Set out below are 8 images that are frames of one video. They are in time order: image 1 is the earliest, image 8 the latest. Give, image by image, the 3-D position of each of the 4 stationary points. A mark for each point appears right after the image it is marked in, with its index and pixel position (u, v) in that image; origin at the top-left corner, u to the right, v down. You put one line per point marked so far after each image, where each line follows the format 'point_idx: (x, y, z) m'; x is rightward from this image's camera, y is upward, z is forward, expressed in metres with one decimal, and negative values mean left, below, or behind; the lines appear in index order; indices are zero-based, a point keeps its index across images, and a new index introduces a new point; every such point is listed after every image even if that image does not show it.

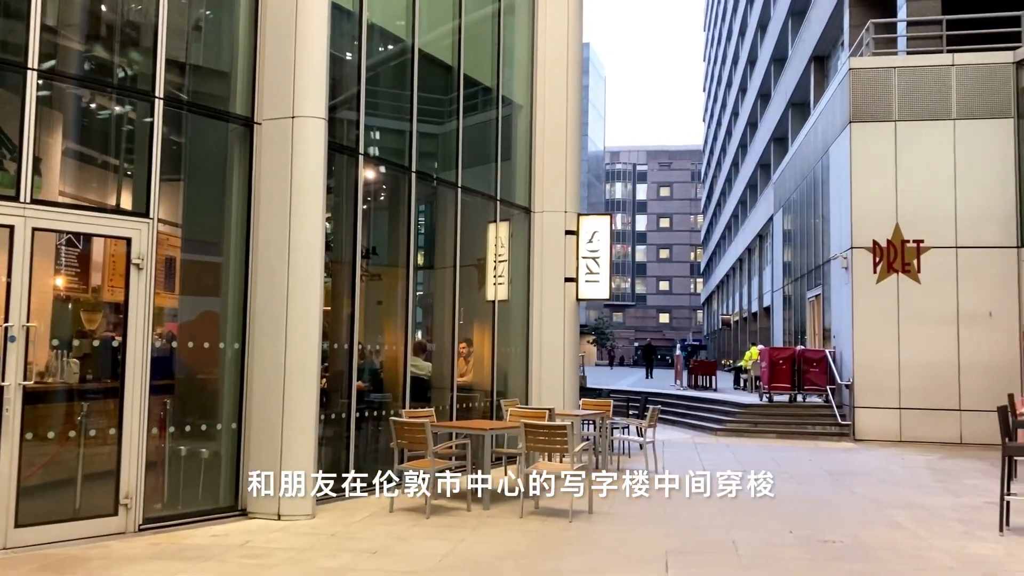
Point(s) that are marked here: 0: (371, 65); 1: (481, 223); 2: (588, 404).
0: (-1.8, +2.8, +11.2) m
1: (-0.5, +0.9, +13.4) m
2: (+1.2, -1.8, +13.6) m
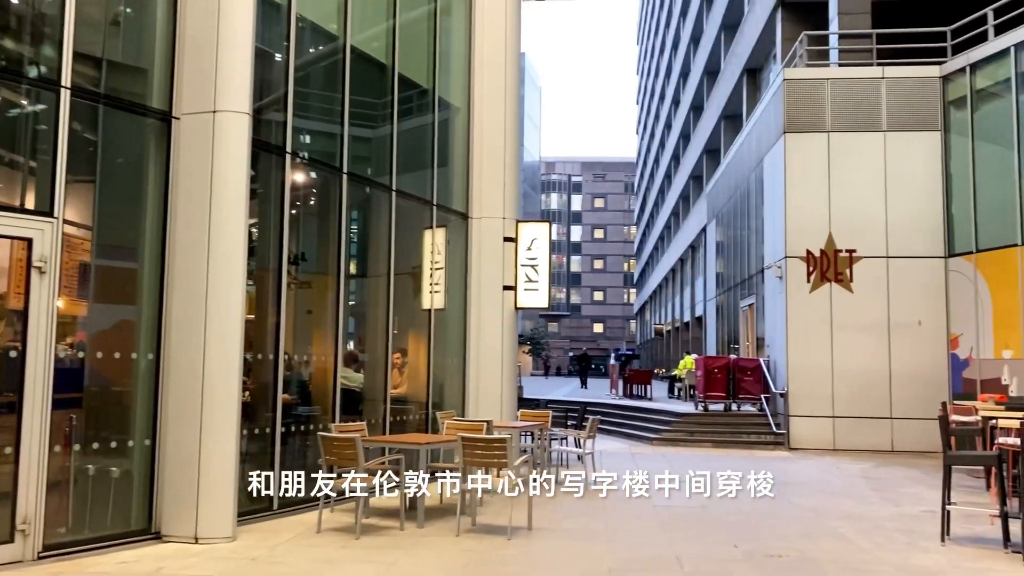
0: (-2.6, +2.7, +10.7) m
1: (-1.4, +0.8, +12.9) m
2: (+0.2, -2.0, +13.3) m
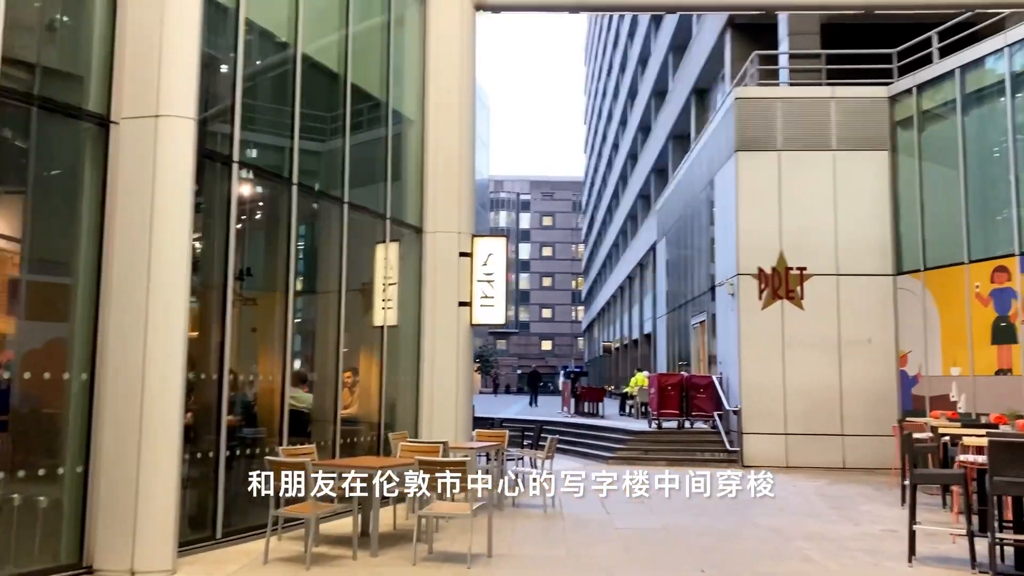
0: (-3.1, +2.5, +10.2) m
1: (-2.1, +0.6, +12.5) m
2: (-0.5, -2.2, +12.9) m
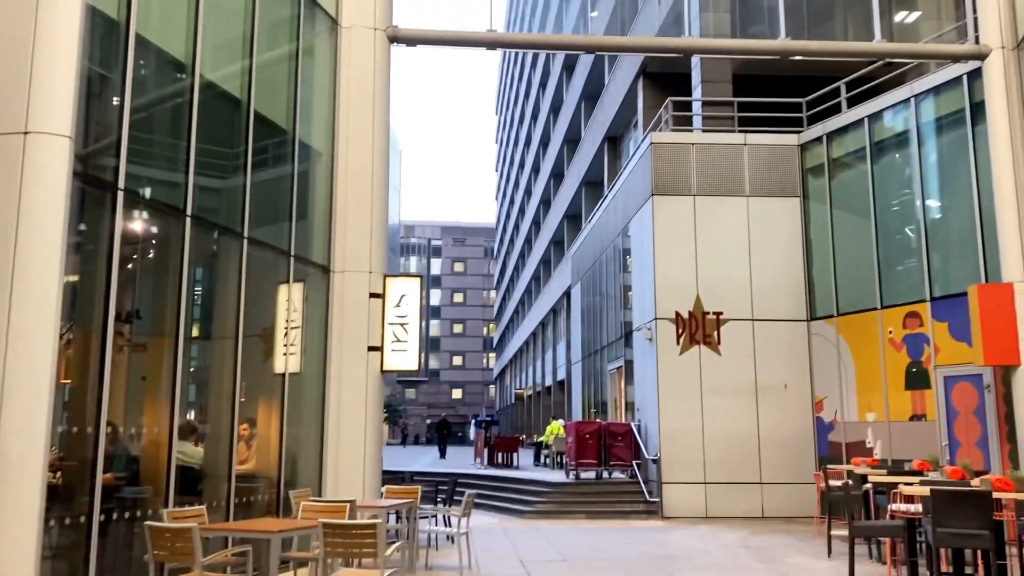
0: (-4.0, +2.1, +9.3) m
1: (-3.2, 0.0, +11.6) m
2: (-1.7, -2.8, +12.0) m
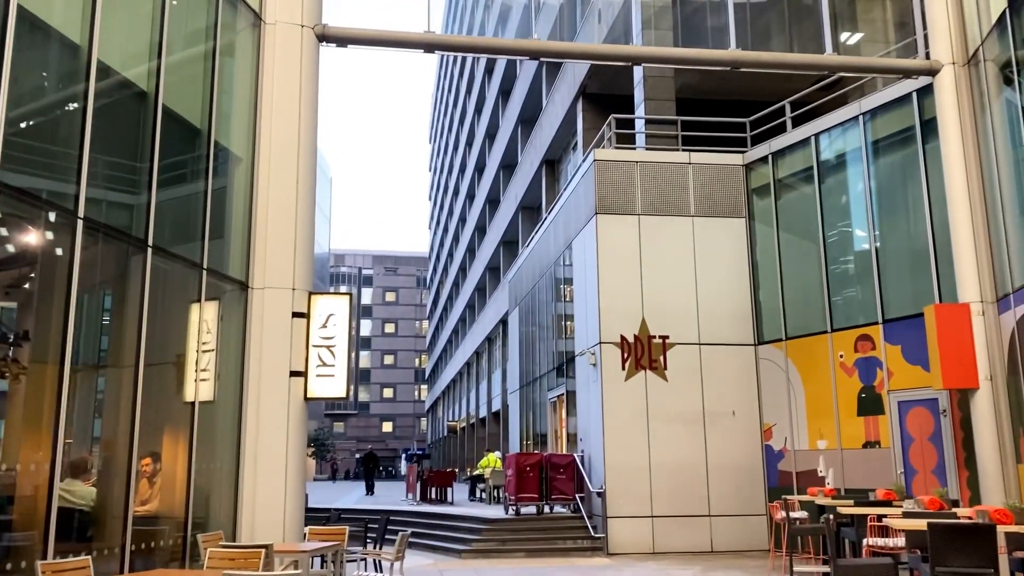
0: (-4.6, +2.0, +8.1) m
1: (-4.0, -0.2, +10.3) m
2: (-2.4, -3.1, +10.7) m
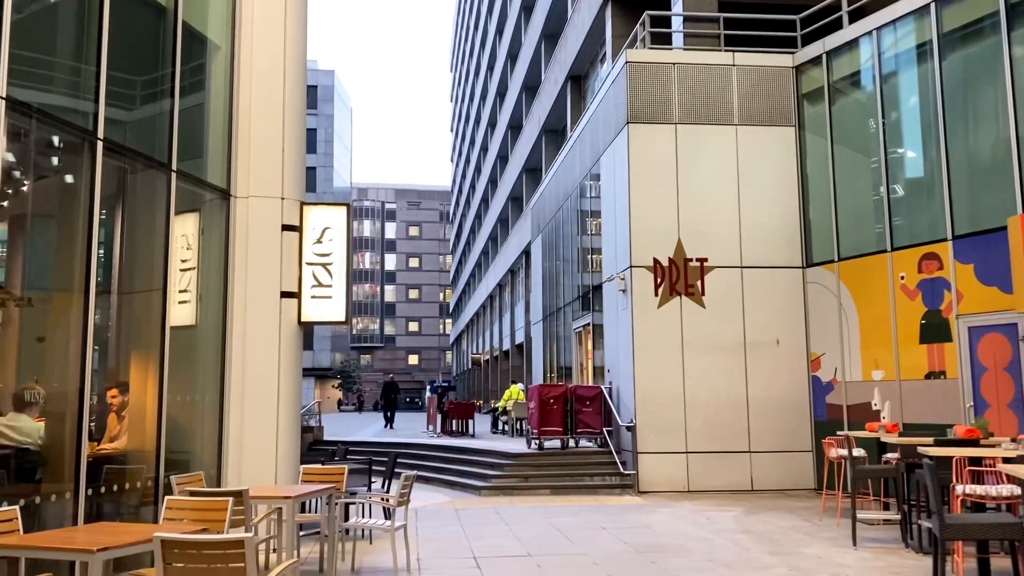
0: (-4.4, +2.8, +6.5) m
1: (-3.8, +0.8, +8.9) m
2: (-2.2, -2.0, +9.5) m
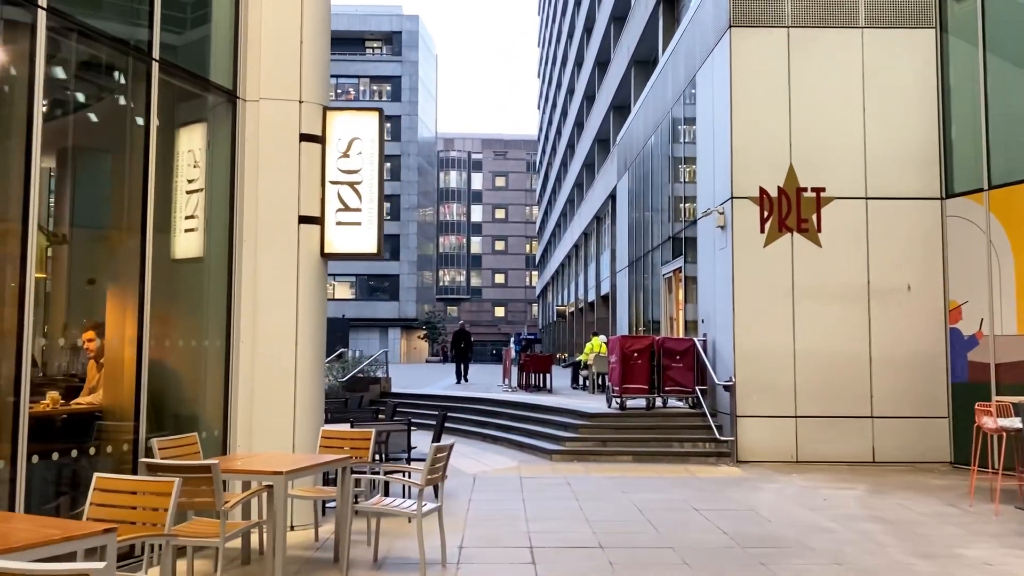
0: (-4.1, +3.3, +4.8) m
1: (-3.2, +1.4, +7.2) m
2: (-1.6, -1.3, +7.8) m
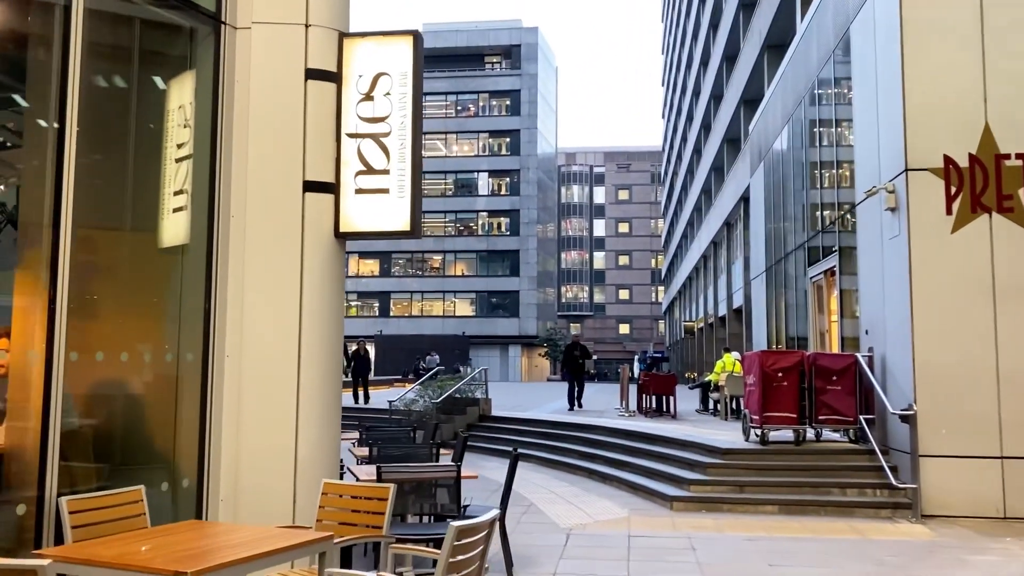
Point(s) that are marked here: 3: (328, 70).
0: (-4.0, +3.4, +3.0) m
1: (-2.7, +1.5, +5.2) m
2: (-1.0, -1.3, +5.4) m
3: (-1.3, +1.5, +6.1) m
